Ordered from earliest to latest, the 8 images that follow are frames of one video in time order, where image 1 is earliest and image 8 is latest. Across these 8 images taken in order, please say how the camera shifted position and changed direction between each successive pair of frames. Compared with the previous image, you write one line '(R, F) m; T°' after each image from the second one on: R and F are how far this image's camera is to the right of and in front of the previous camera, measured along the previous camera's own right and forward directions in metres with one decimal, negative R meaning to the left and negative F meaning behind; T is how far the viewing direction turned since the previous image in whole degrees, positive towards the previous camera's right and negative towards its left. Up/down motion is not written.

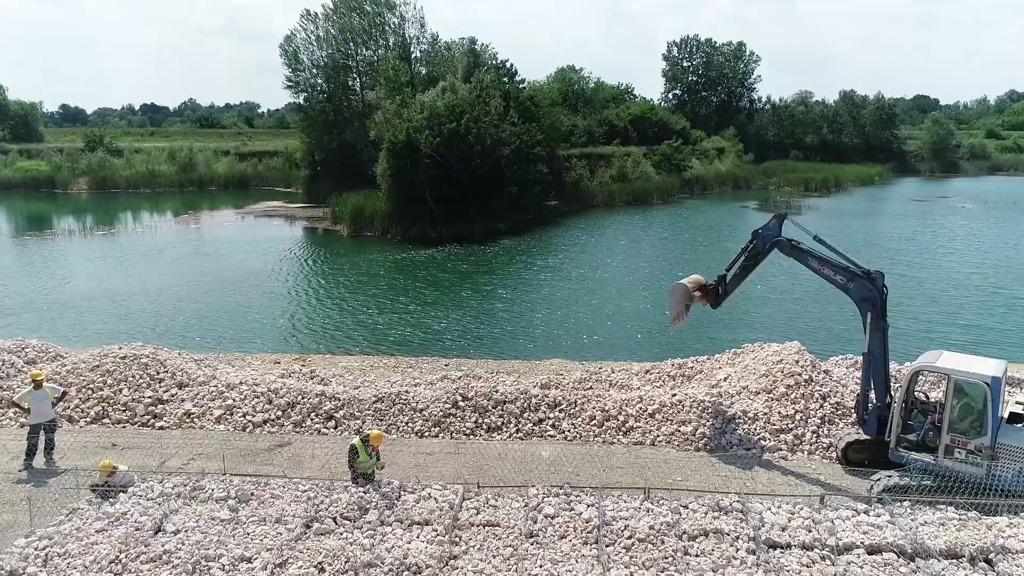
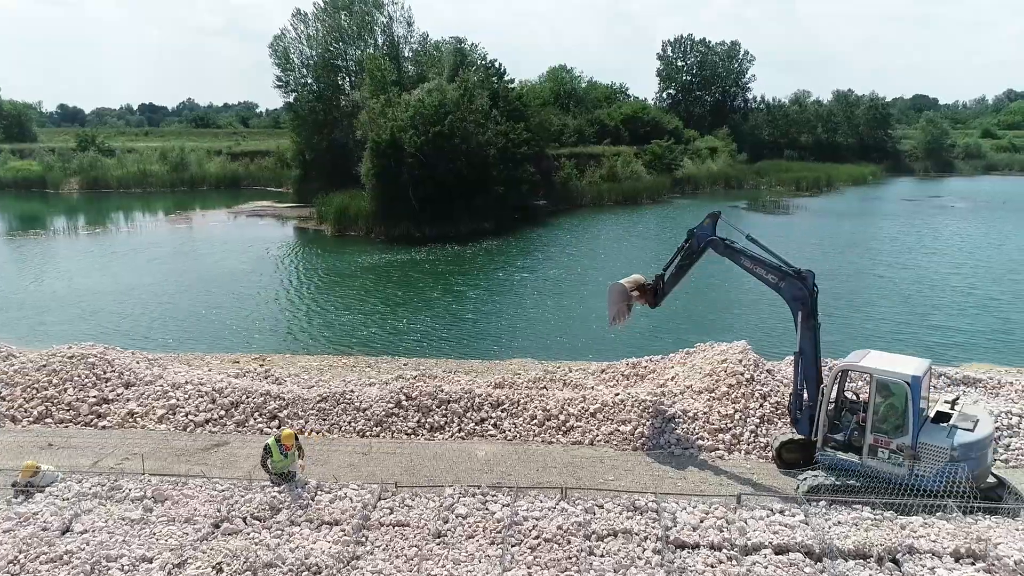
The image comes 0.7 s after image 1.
(+1.0, 0.0) m; 0°
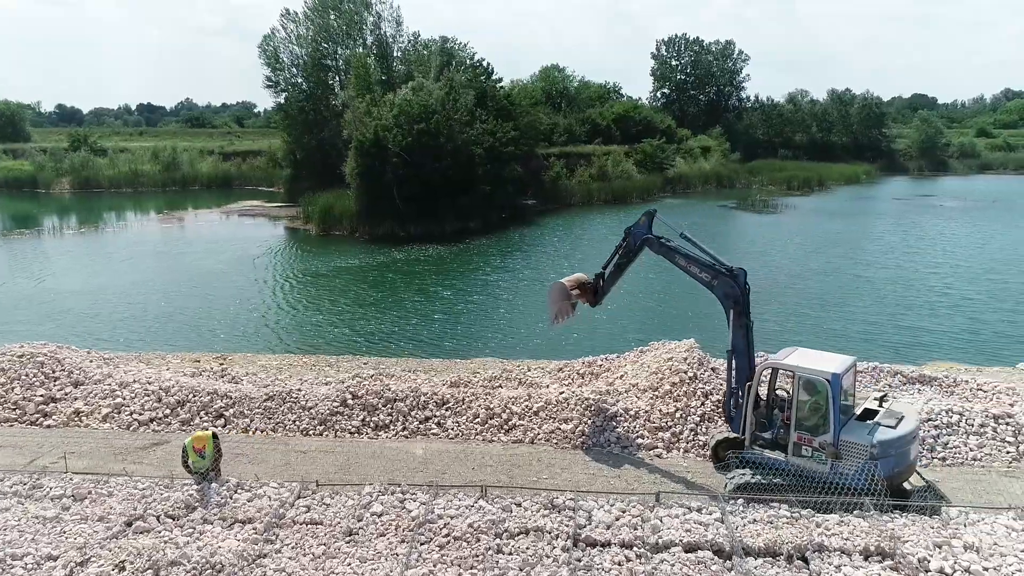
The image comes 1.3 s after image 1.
(+0.9, 0.0) m; 0°
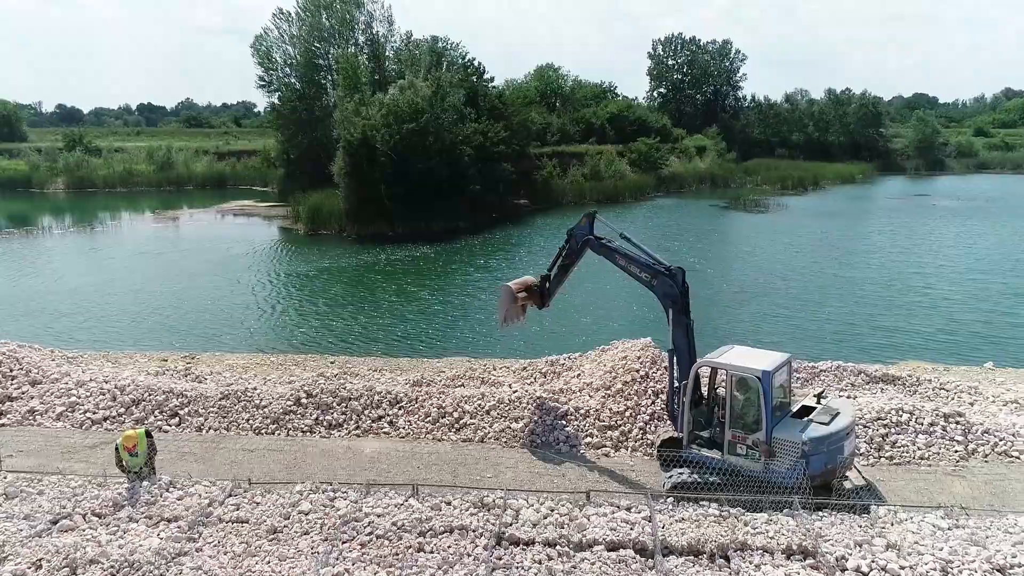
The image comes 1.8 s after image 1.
(+0.8, 0.0) m; 0°
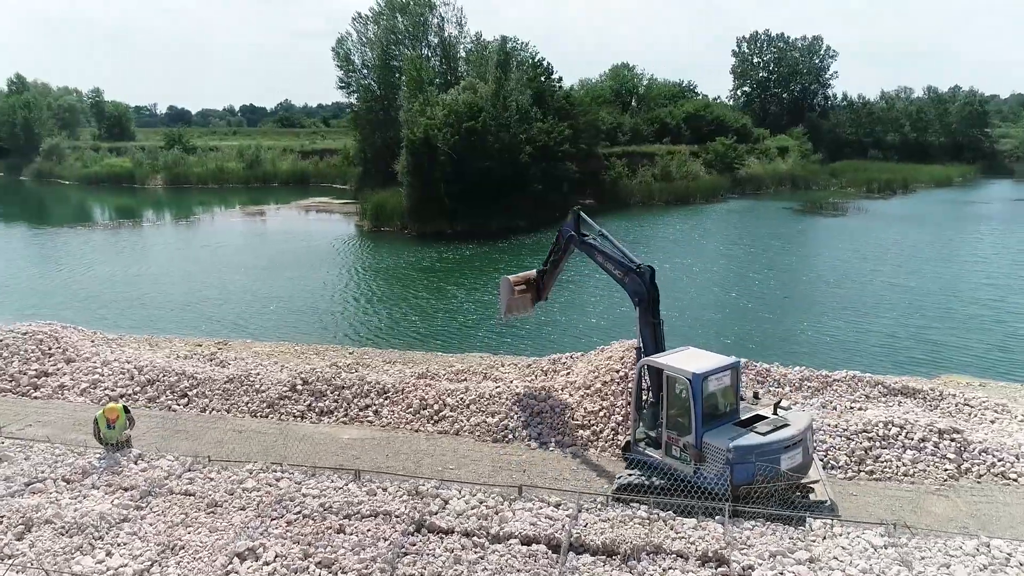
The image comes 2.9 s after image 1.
(+1.6, 0.0) m; -7°
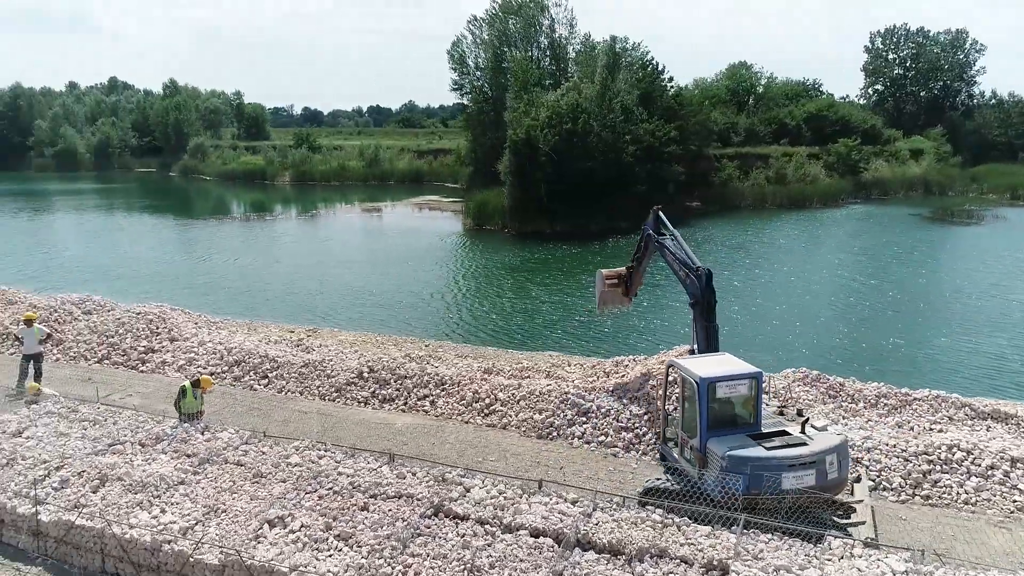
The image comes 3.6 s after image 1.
(+1.0, -0.2) m; -9°
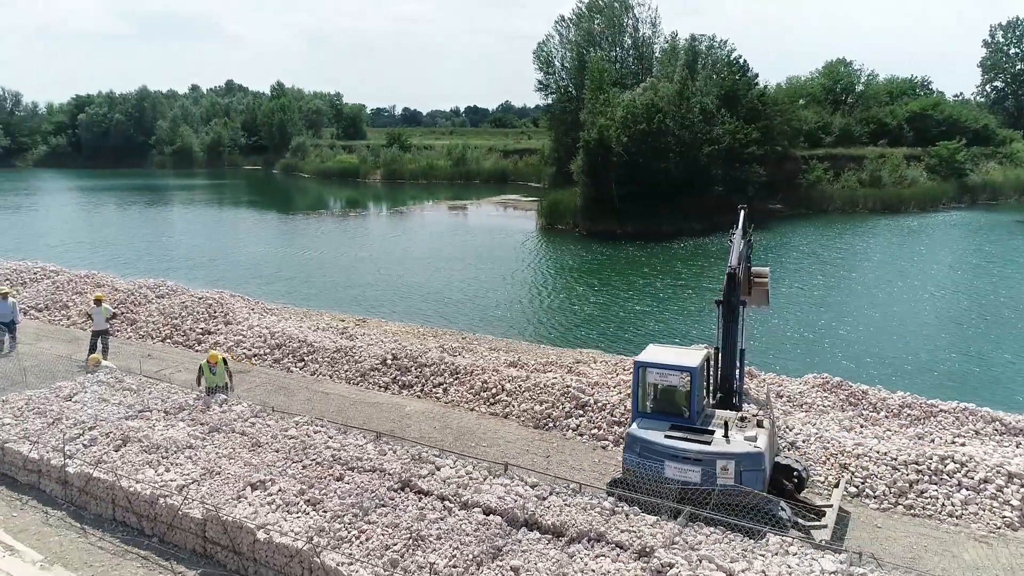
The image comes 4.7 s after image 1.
(+1.5, -0.4) m; -7°
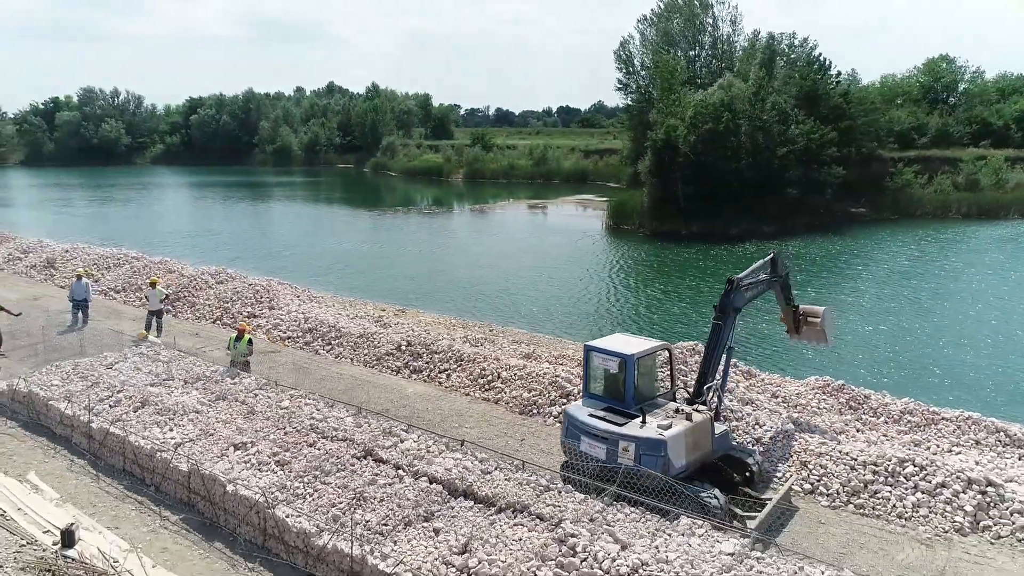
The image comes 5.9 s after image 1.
(+1.7, -0.5) m; -7°
